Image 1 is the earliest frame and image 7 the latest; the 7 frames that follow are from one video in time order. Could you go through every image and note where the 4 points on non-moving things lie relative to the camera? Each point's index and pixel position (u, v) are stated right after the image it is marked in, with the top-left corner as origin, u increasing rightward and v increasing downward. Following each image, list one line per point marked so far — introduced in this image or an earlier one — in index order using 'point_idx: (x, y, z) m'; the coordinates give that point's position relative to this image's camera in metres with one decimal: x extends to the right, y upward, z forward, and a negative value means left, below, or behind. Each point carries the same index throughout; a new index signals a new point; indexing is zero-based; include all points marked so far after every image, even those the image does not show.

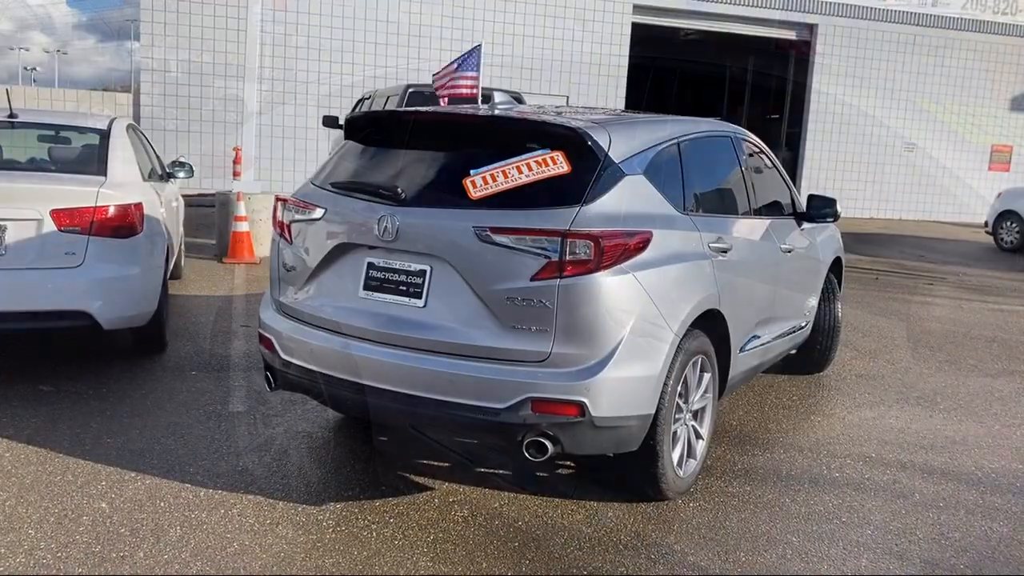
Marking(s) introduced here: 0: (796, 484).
0: (+1.5, -1.0, +4.8) m
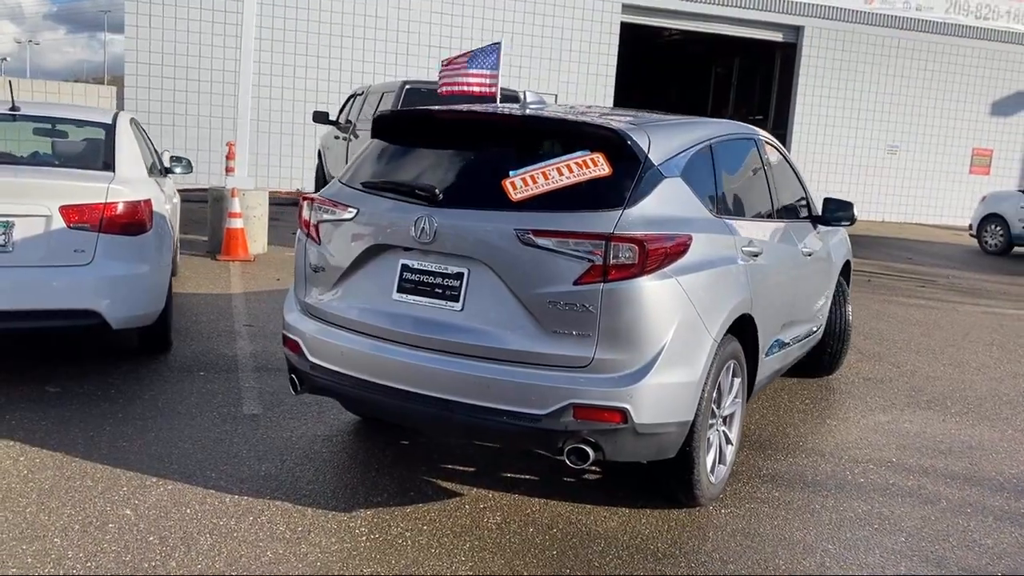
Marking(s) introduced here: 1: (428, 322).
0: (+1.6, -1.1, +4.7) m
1: (-0.4, -0.2, +3.9) m
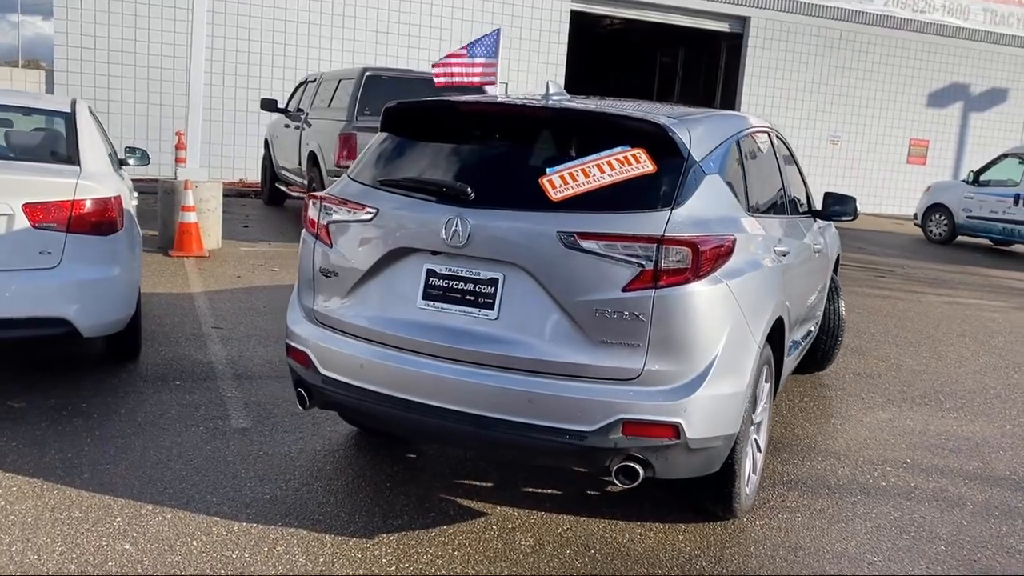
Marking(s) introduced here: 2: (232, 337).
0: (+1.7, -1.1, +4.6) m
1: (-0.2, -0.2, +3.6) m
2: (-2.1, -0.4, +6.8) m
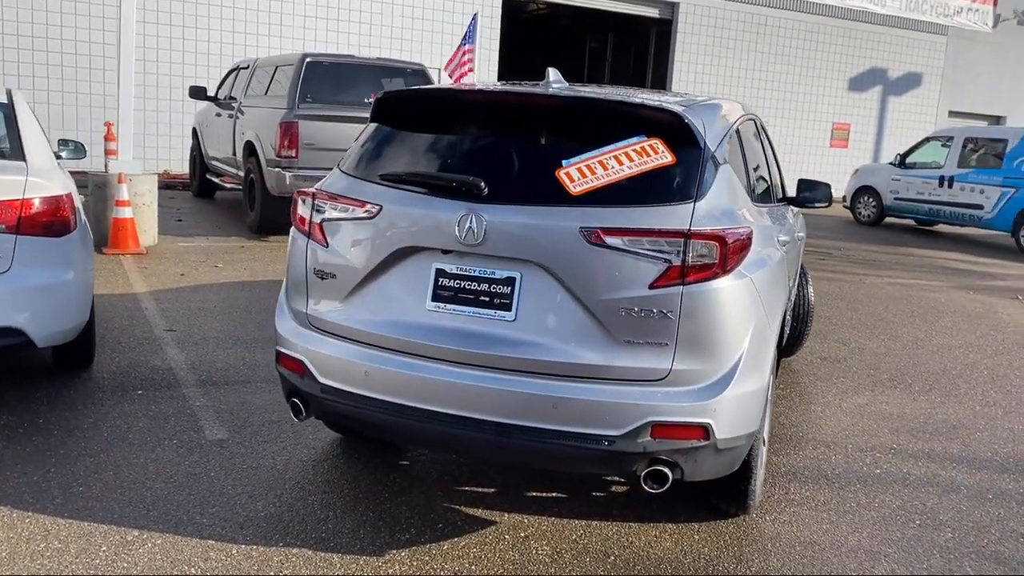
0: (+1.7, -1.0, +4.6) m
1: (-0.1, -0.2, +3.4) m
2: (-2.3, -0.4, +6.4) m
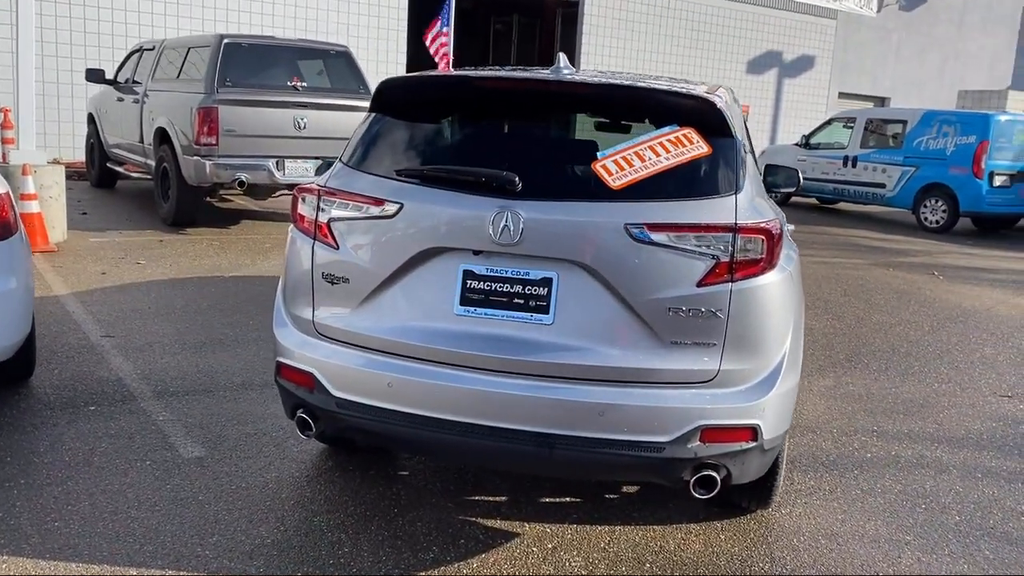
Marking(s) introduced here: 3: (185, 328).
0: (+1.7, -0.9, +4.6) m
1: (0.0, -0.2, +3.2) m
2: (-2.5, -0.4, +5.9) m
3: (-2.3, -0.3, +6.4) m
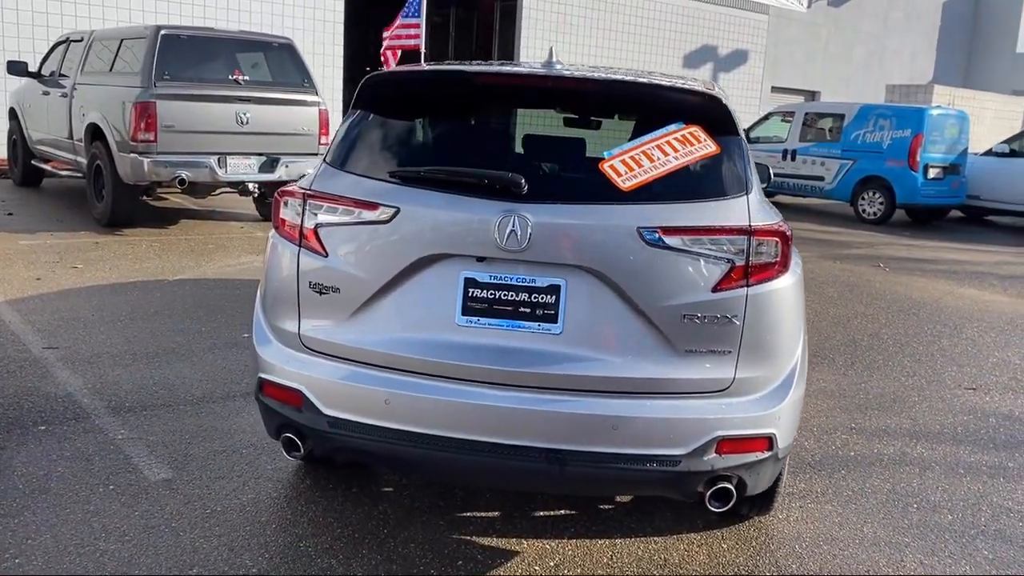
0: (+1.6, -0.9, +4.5) m
1: (0.0, -0.2, +3.0) m
2: (-2.7, -0.4, +5.5) m
3: (-2.5, -0.3, +6.0) m
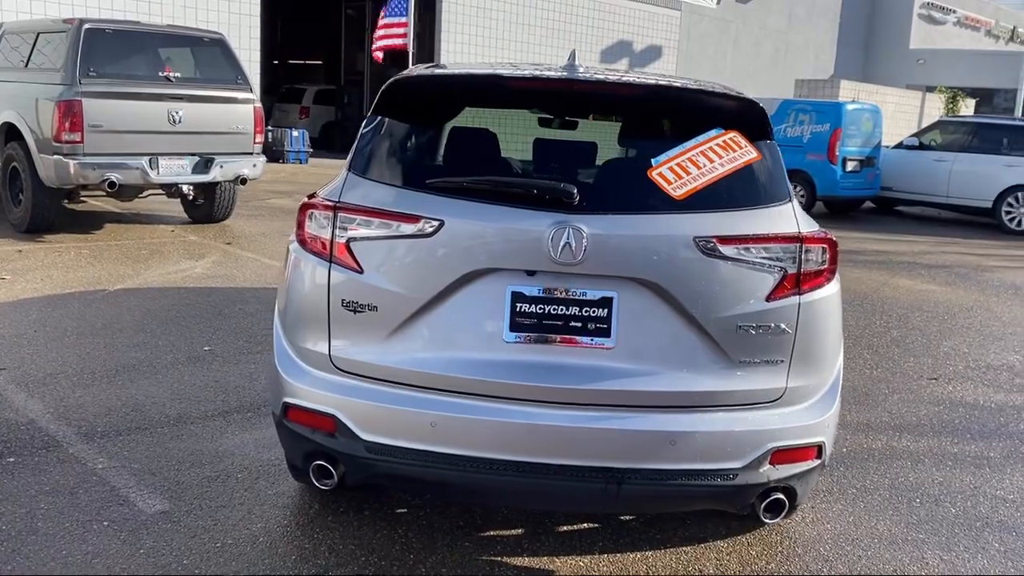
0: (+1.6, -0.9, +4.6) m
1: (+0.2, -0.3, +2.9) m
2: (-2.8, -0.5, +5.1) m
3: (-2.6, -0.4, +5.6) m
